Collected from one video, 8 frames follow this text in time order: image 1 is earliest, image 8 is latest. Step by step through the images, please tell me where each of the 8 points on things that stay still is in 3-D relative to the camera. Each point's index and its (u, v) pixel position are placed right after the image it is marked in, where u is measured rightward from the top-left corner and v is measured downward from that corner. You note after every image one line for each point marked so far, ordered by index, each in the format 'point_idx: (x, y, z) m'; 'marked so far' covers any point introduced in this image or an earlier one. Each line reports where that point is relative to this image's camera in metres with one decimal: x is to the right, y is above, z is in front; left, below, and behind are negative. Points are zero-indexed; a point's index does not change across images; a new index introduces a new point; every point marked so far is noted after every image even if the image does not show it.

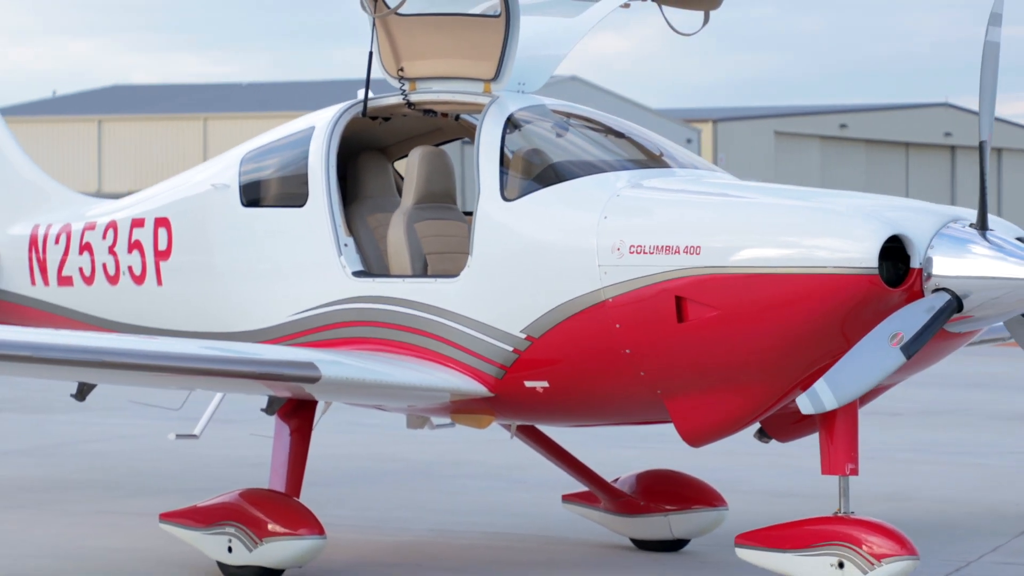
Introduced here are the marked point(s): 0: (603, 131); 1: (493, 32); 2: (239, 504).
0: (+0.4, +0.6, +5.6) m
1: (-0.1, +1.1, +6.1) m
2: (-1.0, -0.8, +5.2) m
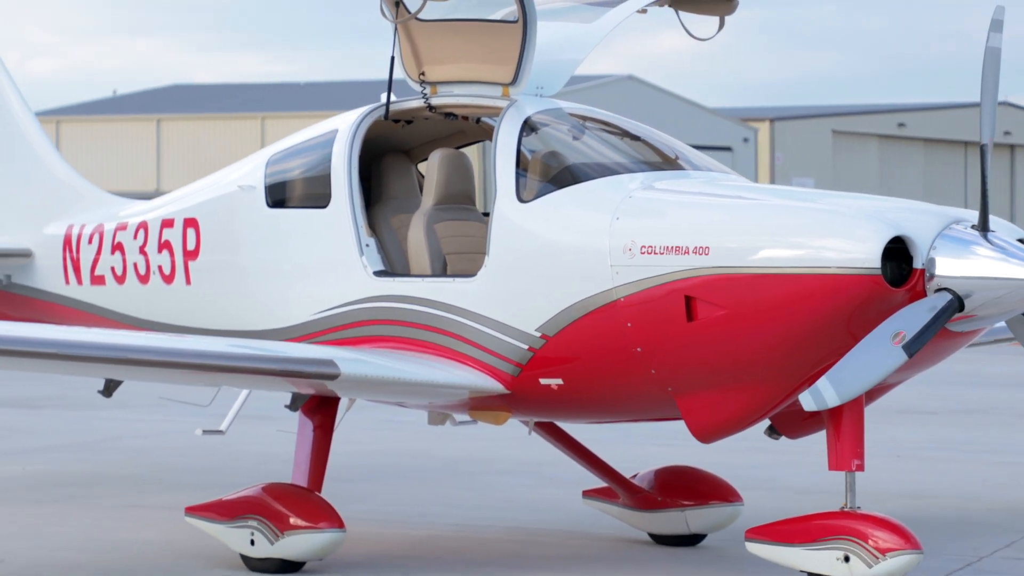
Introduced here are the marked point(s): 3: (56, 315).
0: (+0.5, +0.6, +5.7) m
1: (0.0, +1.1, +6.2) m
2: (-1.0, -0.8, +5.4) m
3: (-2.5, -0.1, +7.8) m
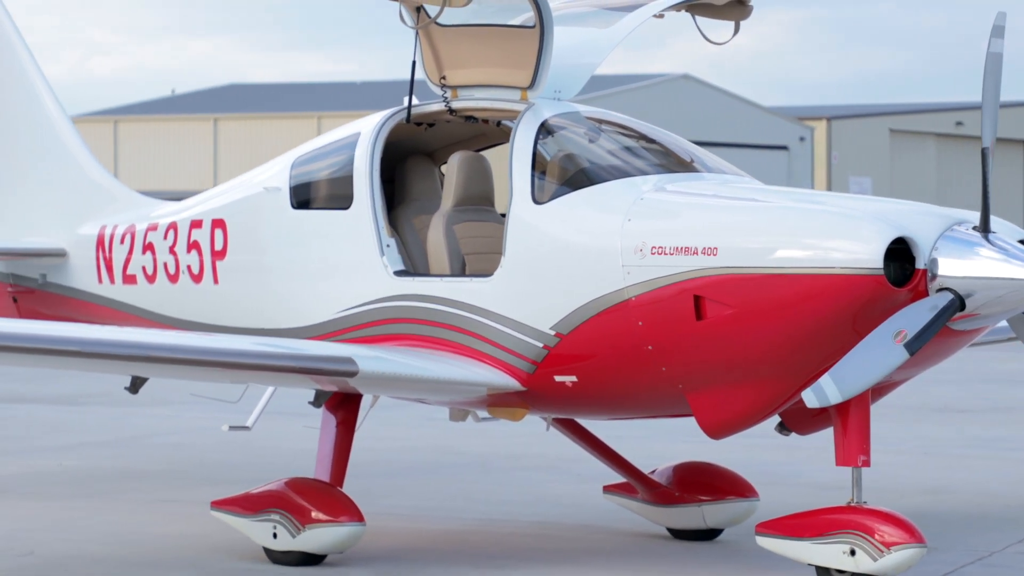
0: (+0.5, +0.6, +5.9) m
1: (+0.1, +1.1, +6.4) m
2: (-0.9, -0.8, +5.5) m
3: (-2.4, -0.1, +8.0) m
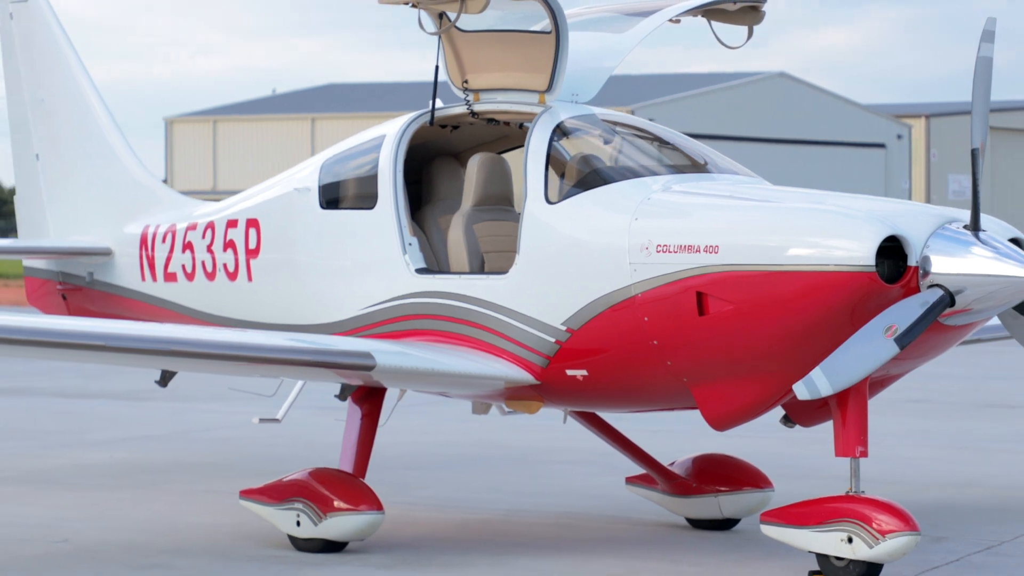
0: (+0.6, +0.7, +6.0) m
1: (+0.2, +1.1, +6.6) m
2: (-0.8, -0.8, +5.8) m
3: (-2.3, -0.1, +8.3) m
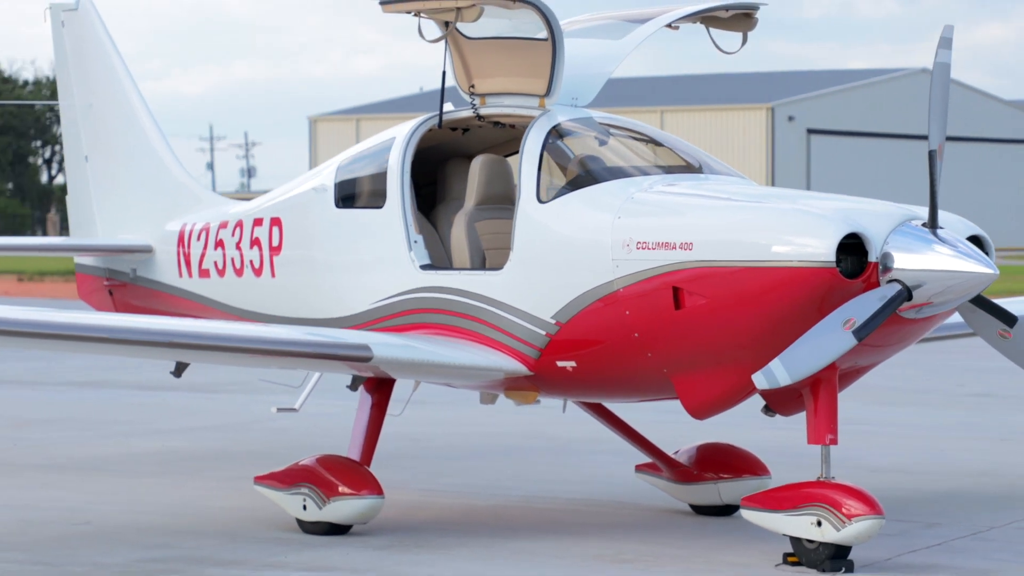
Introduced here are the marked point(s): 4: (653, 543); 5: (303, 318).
0: (+0.6, +0.7, +6.3) m
1: (+0.2, +1.2, +6.8) m
2: (-0.9, -0.8, +6.1) m
3: (-2.2, -0.1, +8.7) m
4: (+0.6, -1.1, +6.0) m
5: (-1.2, -0.2, +7.6) m
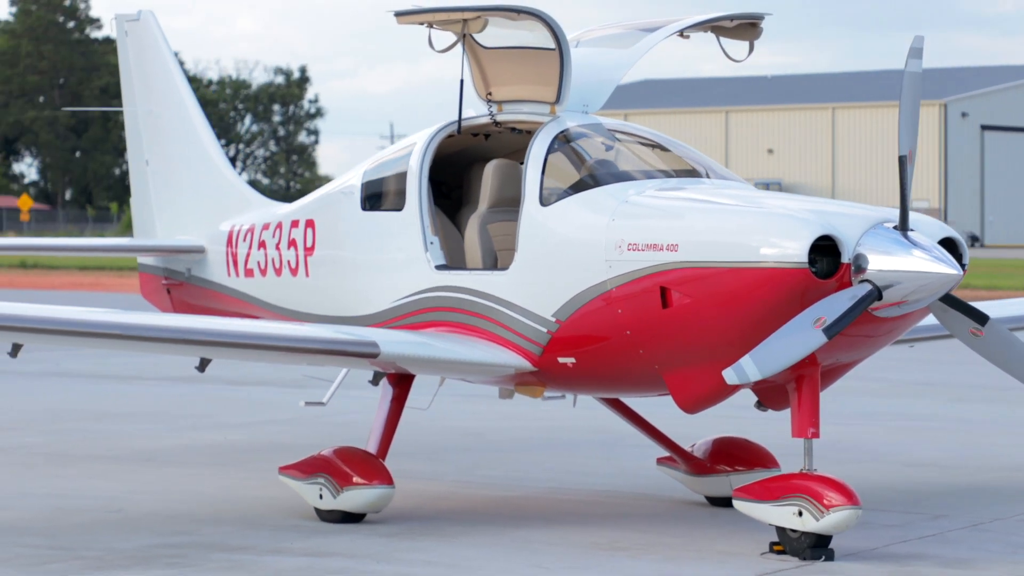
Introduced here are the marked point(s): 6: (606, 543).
0: (+0.6, +0.7, +6.5) m
1: (+0.2, +1.2, +7.1) m
2: (-0.8, -0.8, +6.4) m
3: (-2.0, -0.1, +9.1) m
4: (+0.6, -1.1, +6.2) m
5: (-1.0, -0.2, +7.9) m
6: (+0.4, -1.1, +5.8) m
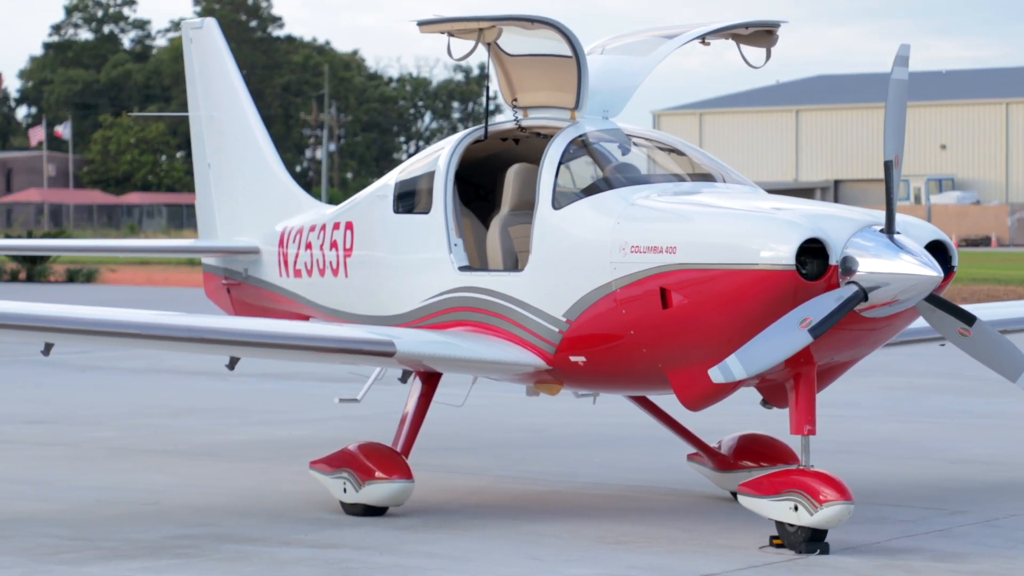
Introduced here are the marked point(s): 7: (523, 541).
0: (+0.7, +0.7, +6.7) m
1: (+0.3, +1.2, +7.2) m
2: (-0.8, -0.8, +6.7) m
3: (-1.7, -0.1, +9.4) m
4: (+0.7, -1.1, +6.4) m
5: (-0.9, -0.2, +8.2) m
6: (+0.4, -1.1, +6.0) m
7: (0.0, -1.1, +5.8) m
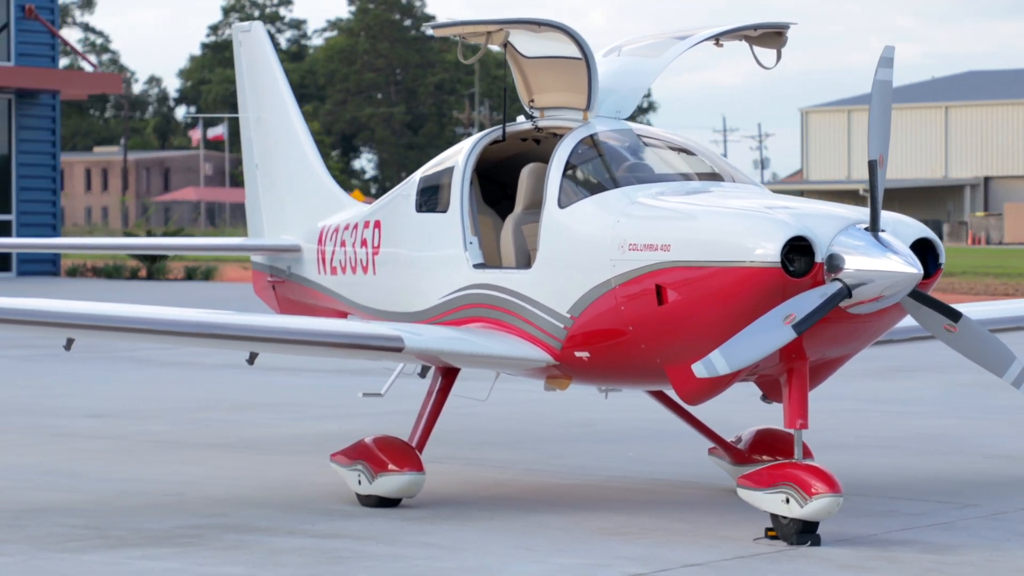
0: (+0.7, +0.7, +6.8) m
1: (+0.4, +1.2, +7.4) m
2: (-0.7, -0.8, +6.9) m
3: (-1.5, -0.1, +9.6) m
4: (+0.7, -1.1, +6.5) m
5: (-0.7, -0.1, +8.4) m
6: (+0.4, -1.1, +6.1) m
7: (+0.1, -1.1, +6.0) m
